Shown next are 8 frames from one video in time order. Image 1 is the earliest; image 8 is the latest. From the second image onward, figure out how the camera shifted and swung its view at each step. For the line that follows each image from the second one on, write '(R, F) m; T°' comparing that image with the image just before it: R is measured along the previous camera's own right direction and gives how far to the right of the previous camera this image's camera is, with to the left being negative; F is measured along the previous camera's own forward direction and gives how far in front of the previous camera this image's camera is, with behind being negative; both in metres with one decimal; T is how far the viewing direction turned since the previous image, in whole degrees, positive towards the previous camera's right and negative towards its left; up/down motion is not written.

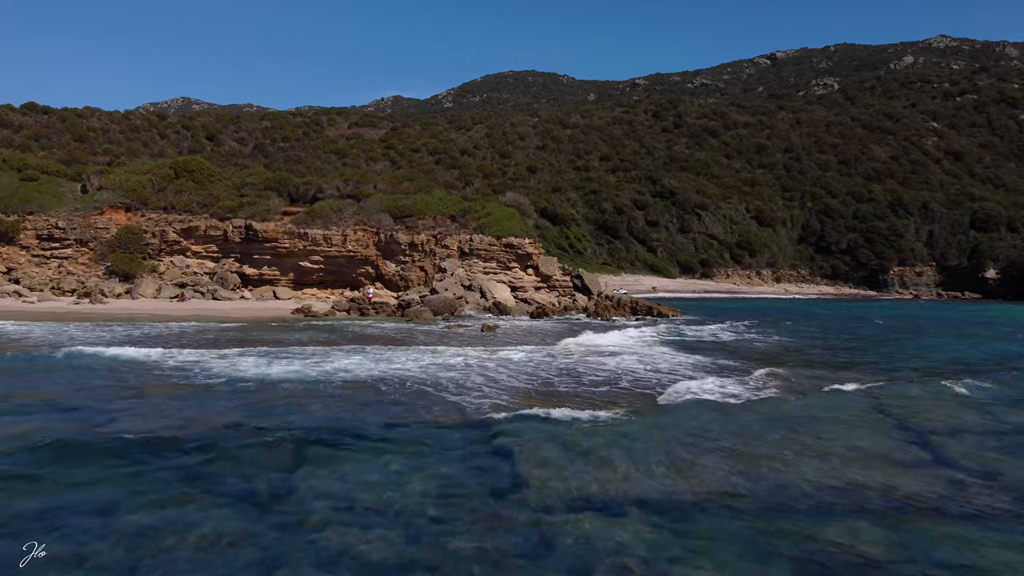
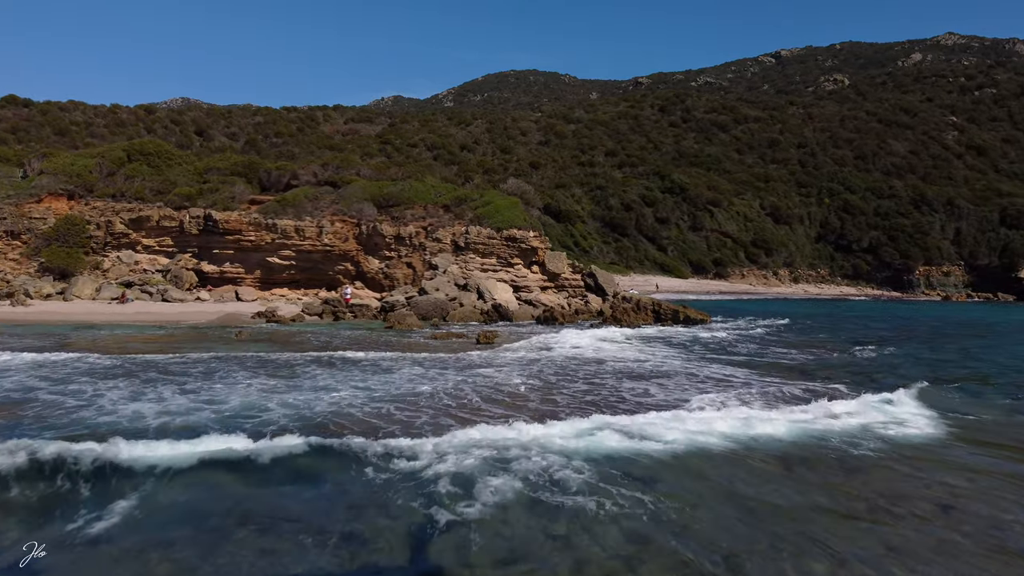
(0.0, +4.1) m; 0°
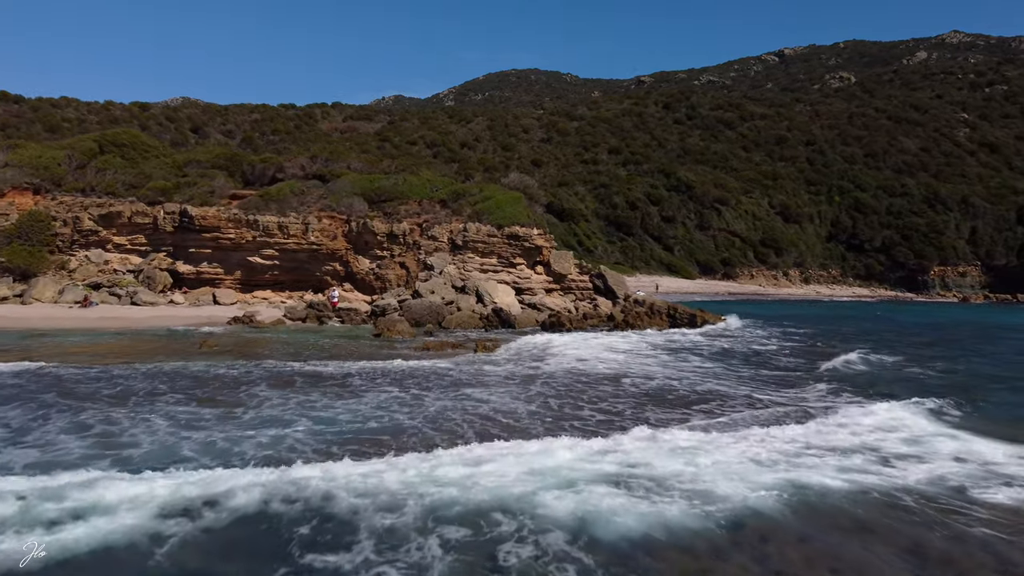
(0.0, +2.0) m; 0°
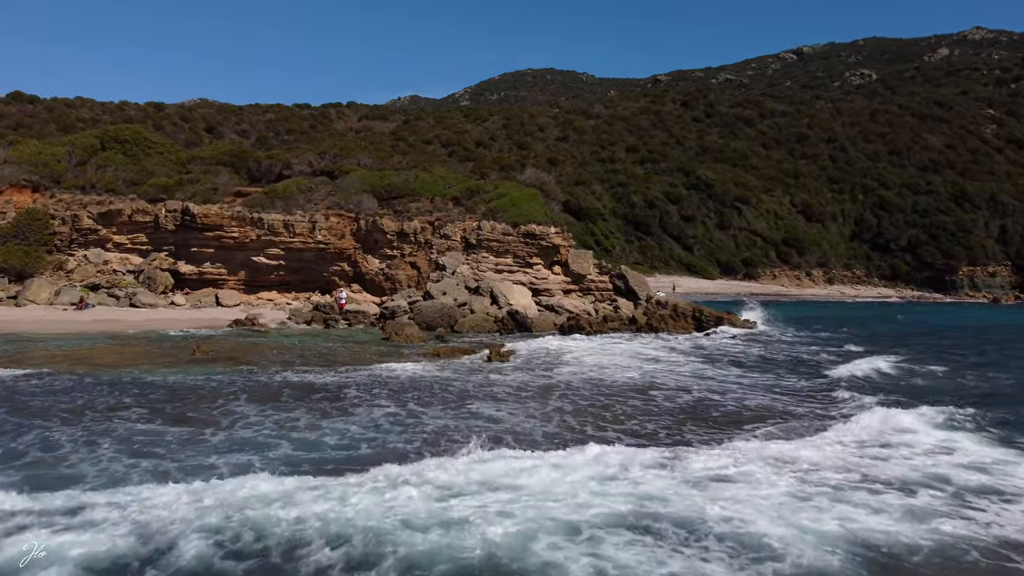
(0.0, +1.1) m; -1°
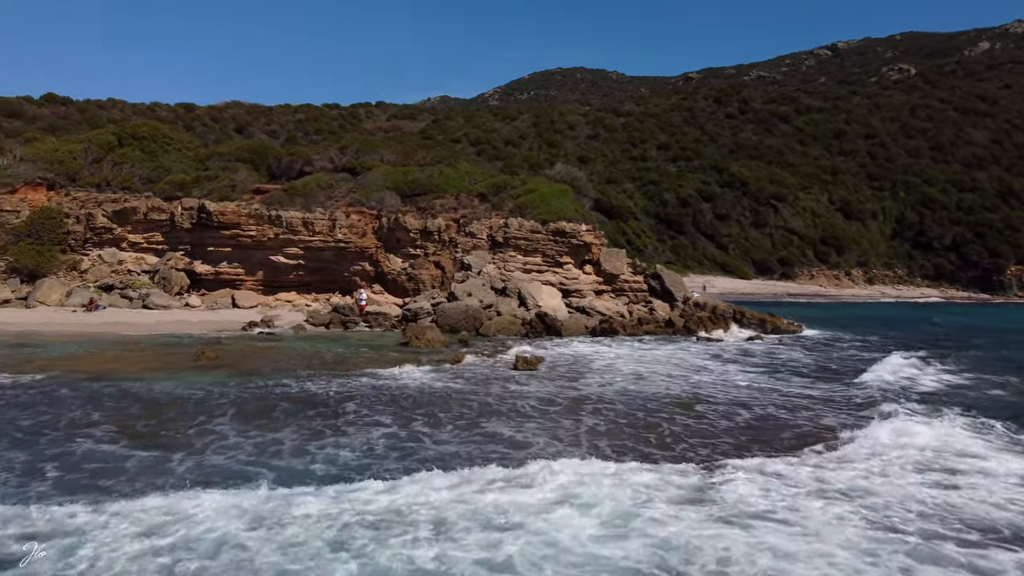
(0.0, +1.1) m; -2°
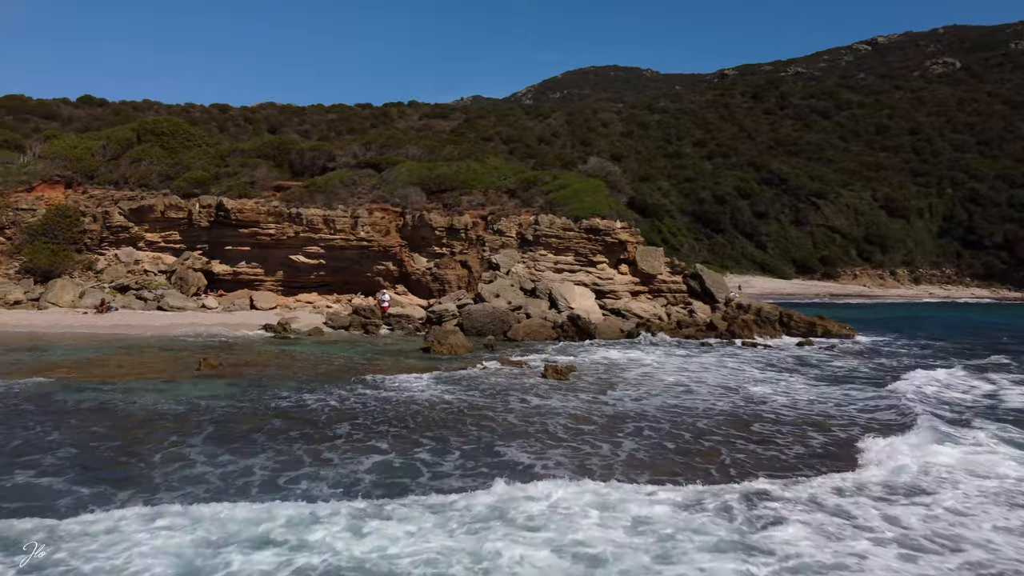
(+0.1, +1.1) m; -2°
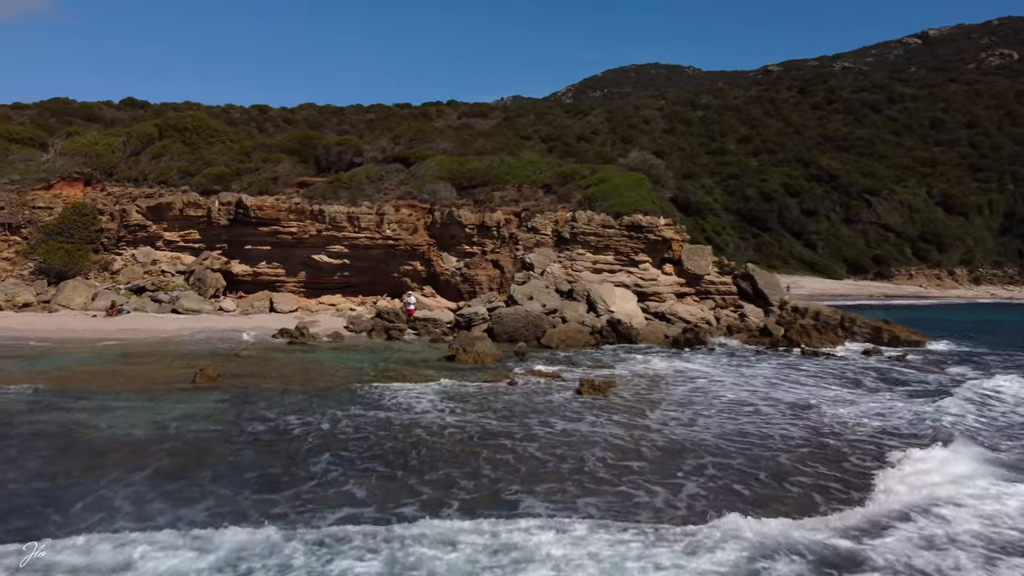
(+0.1, +1.4) m; -3°
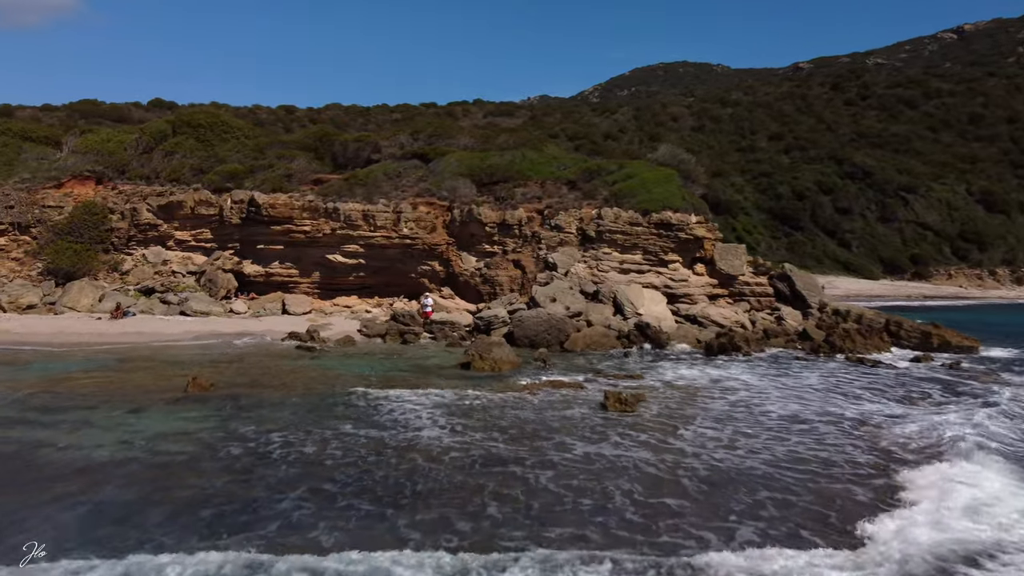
(+0.1, +0.9) m; -2°
